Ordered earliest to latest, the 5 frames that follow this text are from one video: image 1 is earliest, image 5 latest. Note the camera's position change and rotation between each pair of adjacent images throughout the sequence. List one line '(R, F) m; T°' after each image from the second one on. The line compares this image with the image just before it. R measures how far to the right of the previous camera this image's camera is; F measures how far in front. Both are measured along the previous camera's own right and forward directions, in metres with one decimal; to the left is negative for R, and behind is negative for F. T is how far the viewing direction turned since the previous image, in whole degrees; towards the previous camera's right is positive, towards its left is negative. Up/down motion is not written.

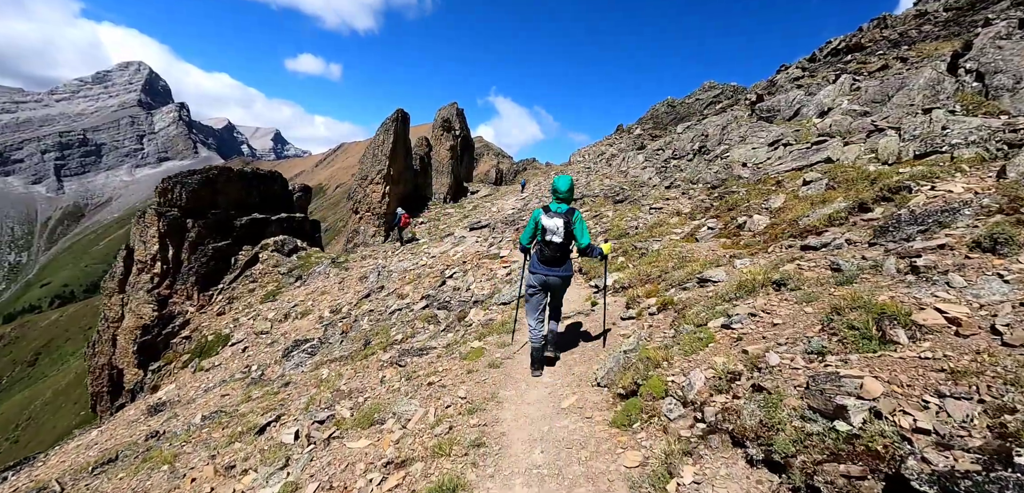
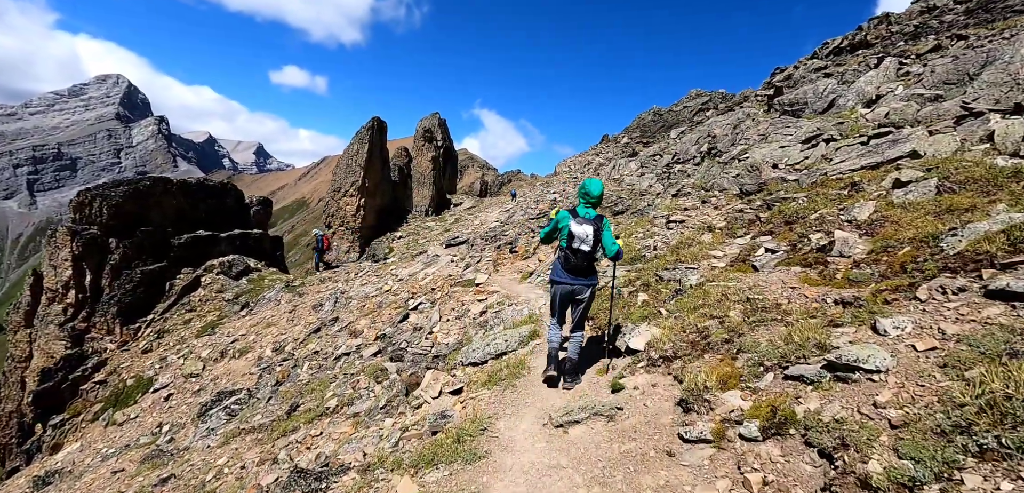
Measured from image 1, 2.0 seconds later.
(+0.3, +4.8) m; +2°
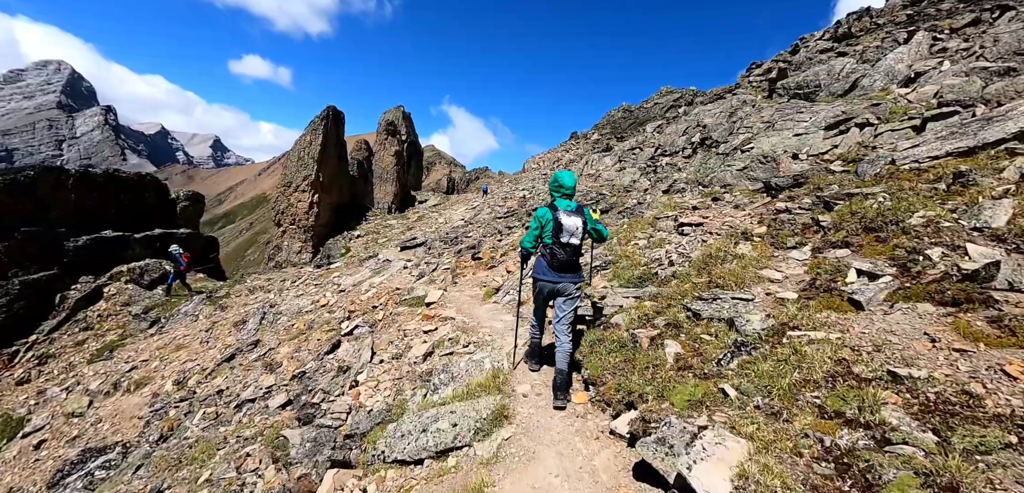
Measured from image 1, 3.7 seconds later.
(+0.2, +4.1) m; +4°
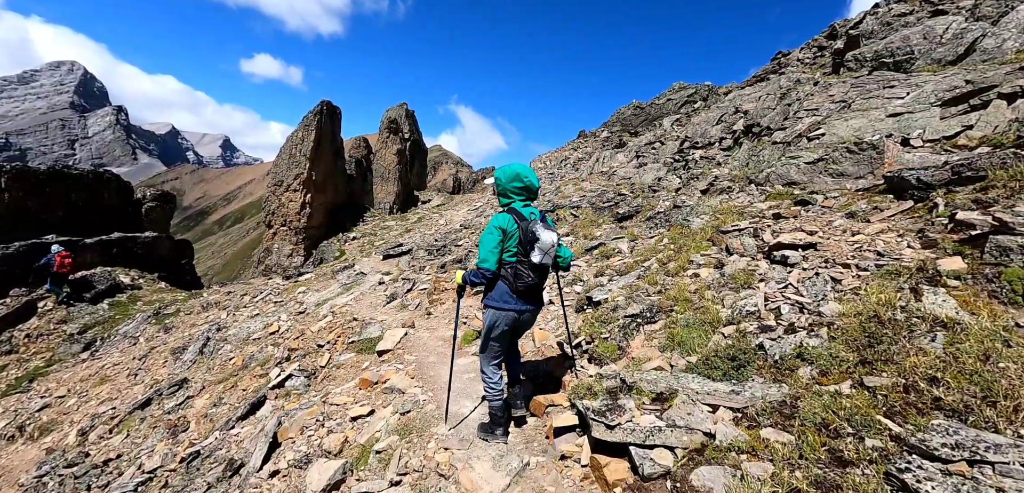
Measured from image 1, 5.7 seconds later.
(+0.4, +4.4) m; -1°
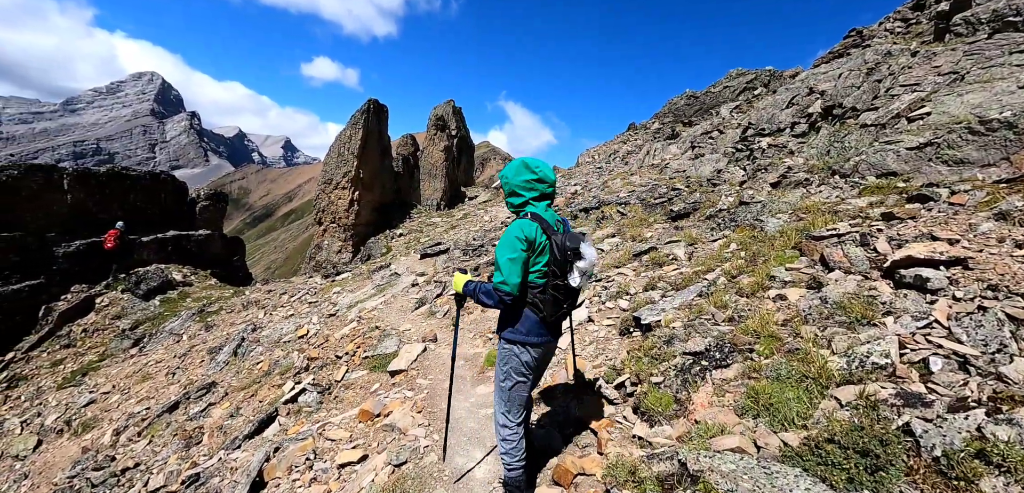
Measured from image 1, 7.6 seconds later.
(+0.3, +1.5) m; -6°
